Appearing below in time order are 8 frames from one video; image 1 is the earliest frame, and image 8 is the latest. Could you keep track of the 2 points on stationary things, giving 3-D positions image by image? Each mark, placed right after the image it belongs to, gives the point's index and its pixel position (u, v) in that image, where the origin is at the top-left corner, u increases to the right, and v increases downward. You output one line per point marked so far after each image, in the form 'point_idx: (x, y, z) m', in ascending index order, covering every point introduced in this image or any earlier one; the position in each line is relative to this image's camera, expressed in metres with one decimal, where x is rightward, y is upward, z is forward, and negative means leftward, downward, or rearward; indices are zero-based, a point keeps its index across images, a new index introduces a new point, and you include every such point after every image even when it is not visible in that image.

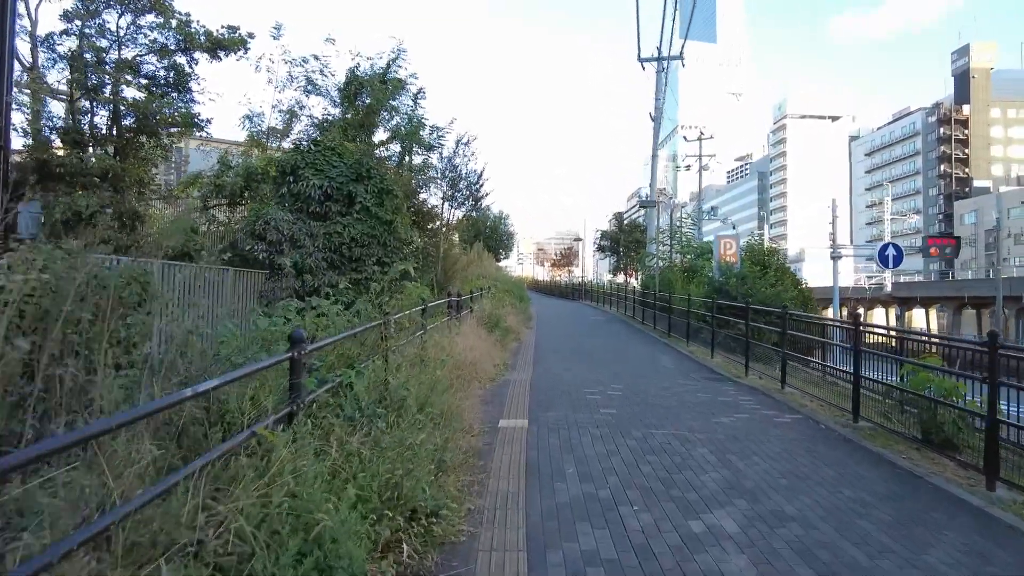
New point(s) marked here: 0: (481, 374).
0: (-0.4, -1.2, +9.1) m
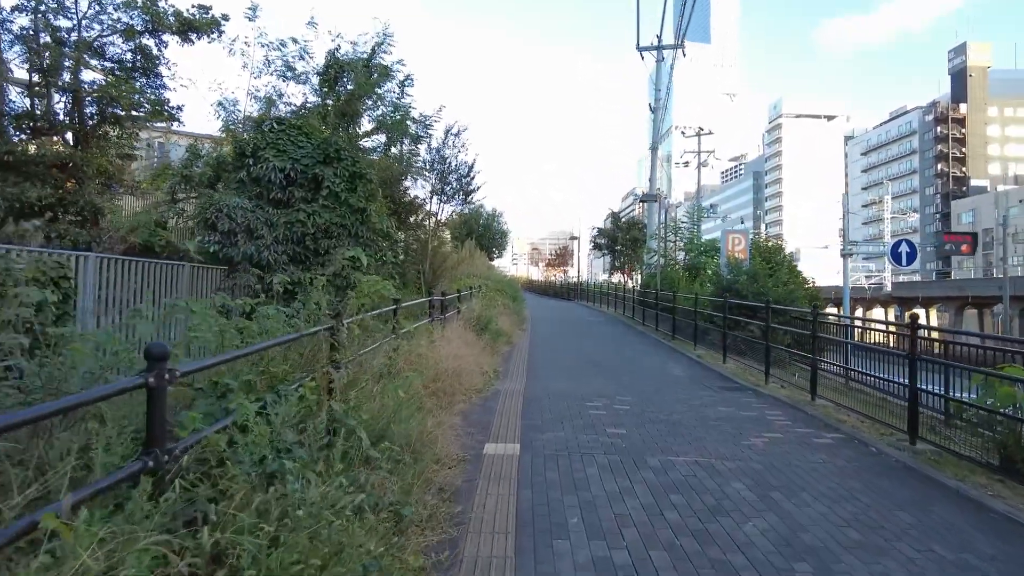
0: (-0.6, -1.2, +7.8) m
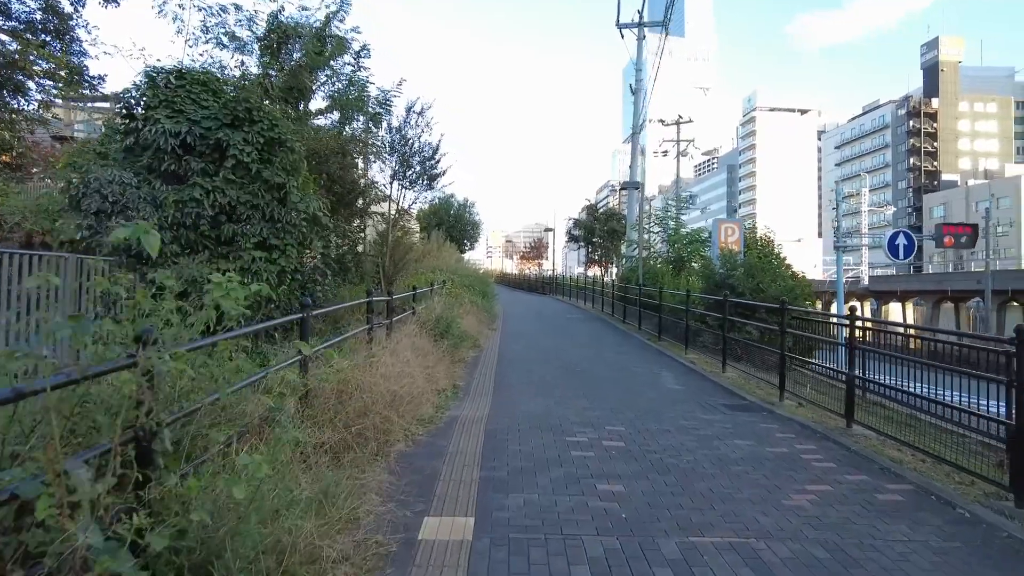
0: (-0.9, -1.2, +6.0) m
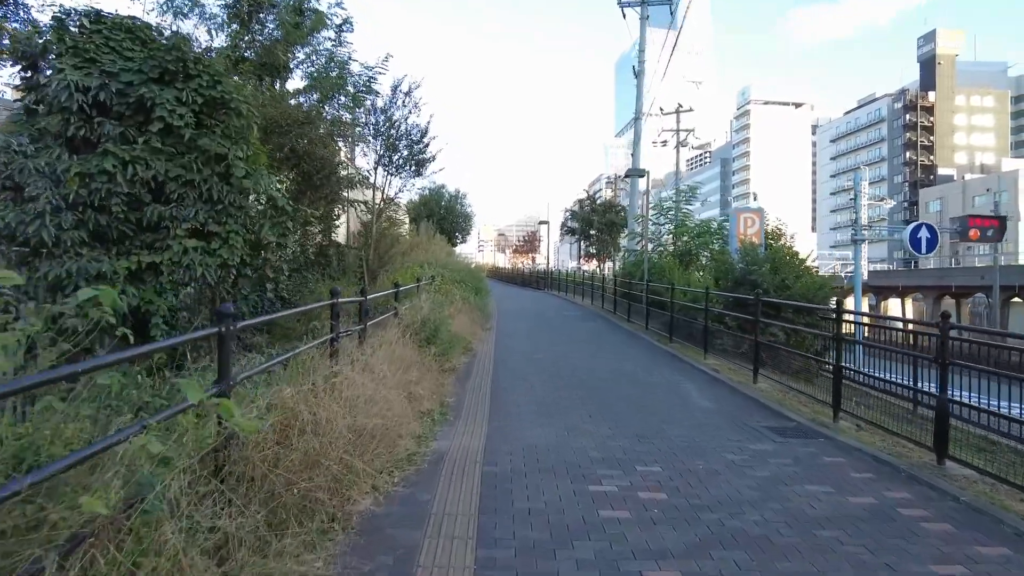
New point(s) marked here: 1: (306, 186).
0: (-0.9, -1.2, +4.6) m
1: (-3.0, +1.5, +9.5) m
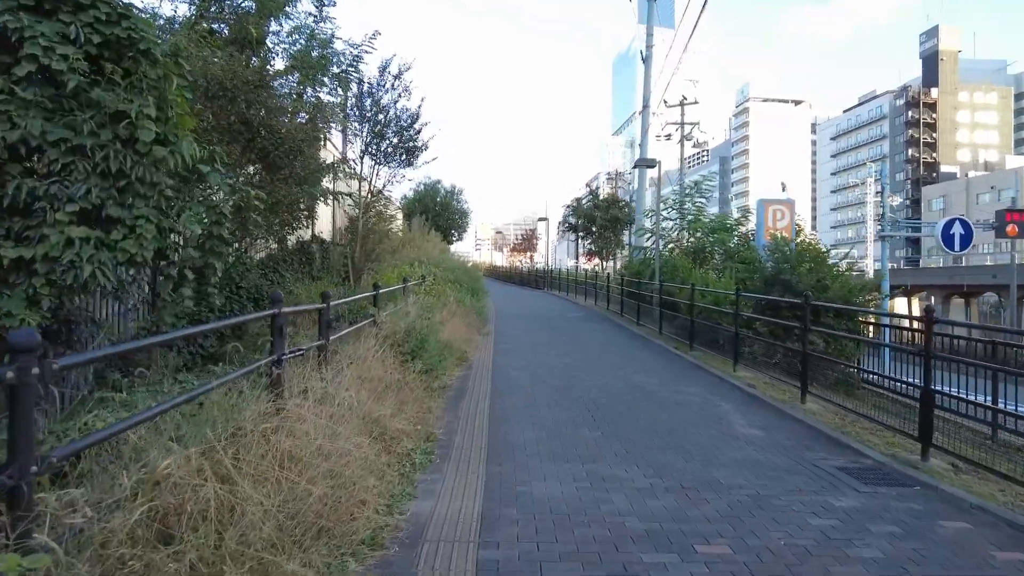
0: (-0.9, -1.2, +3.2) m
1: (-3.0, +1.4, +8.1) m
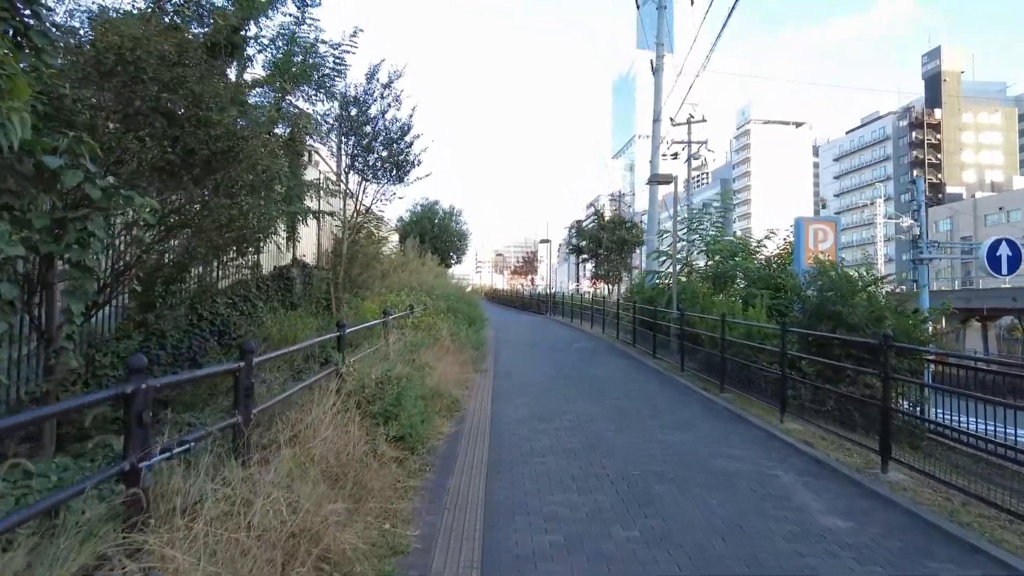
0: (-0.8, -1.4, +1.5) m
1: (-3.0, +1.1, +6.5) m
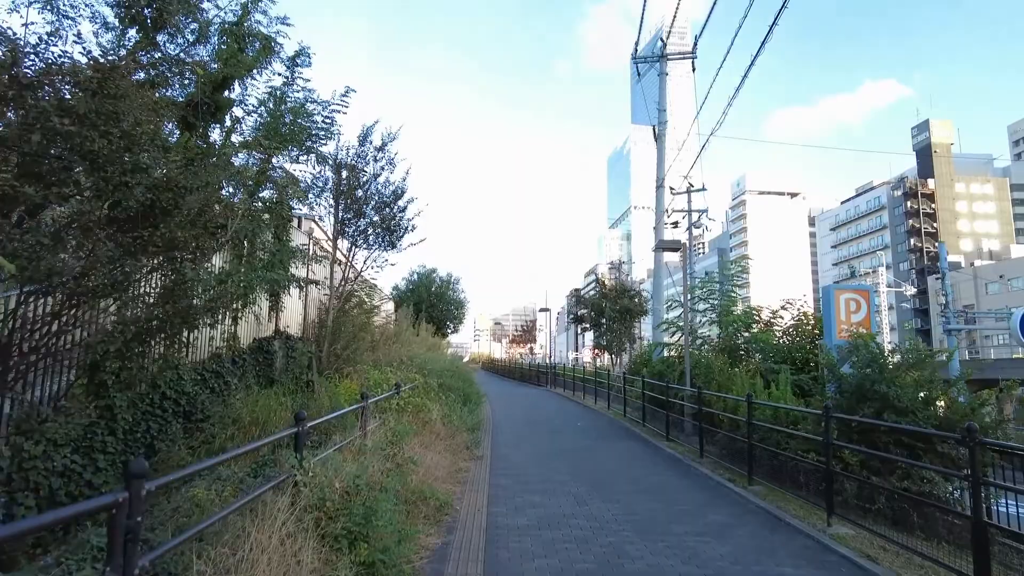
0: (-0.8, -1.6, +0.4) m
1: (-3.0, +0.4, +5.6) m
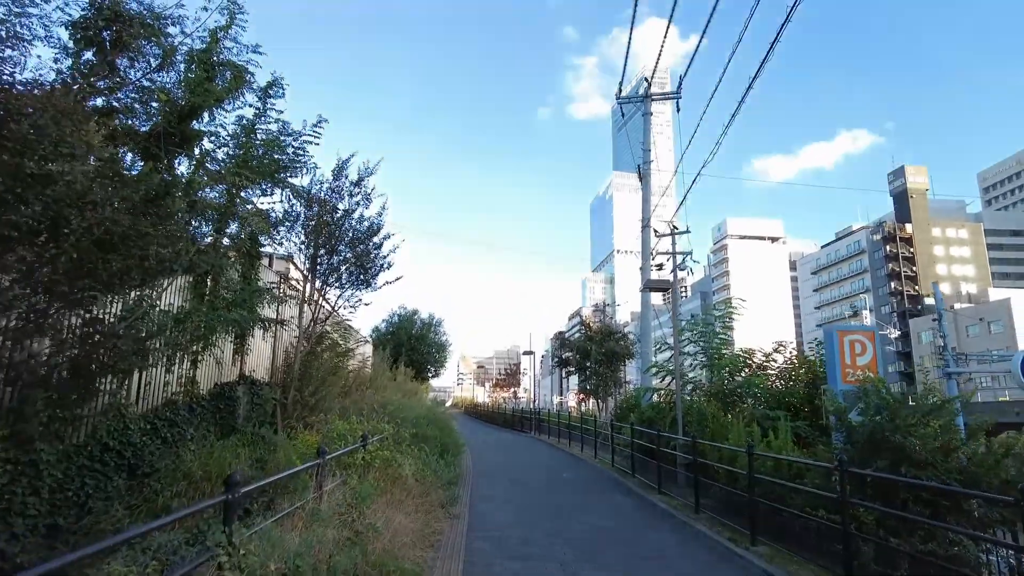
0: (-0.9, -1.5, -0.5) m
1: (-3.1, +0.1, +4.8) m
